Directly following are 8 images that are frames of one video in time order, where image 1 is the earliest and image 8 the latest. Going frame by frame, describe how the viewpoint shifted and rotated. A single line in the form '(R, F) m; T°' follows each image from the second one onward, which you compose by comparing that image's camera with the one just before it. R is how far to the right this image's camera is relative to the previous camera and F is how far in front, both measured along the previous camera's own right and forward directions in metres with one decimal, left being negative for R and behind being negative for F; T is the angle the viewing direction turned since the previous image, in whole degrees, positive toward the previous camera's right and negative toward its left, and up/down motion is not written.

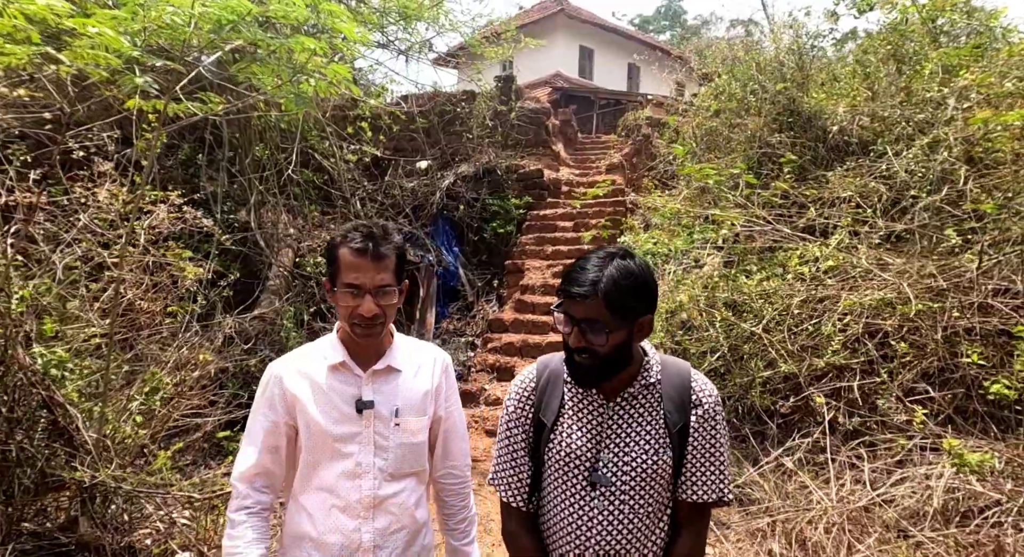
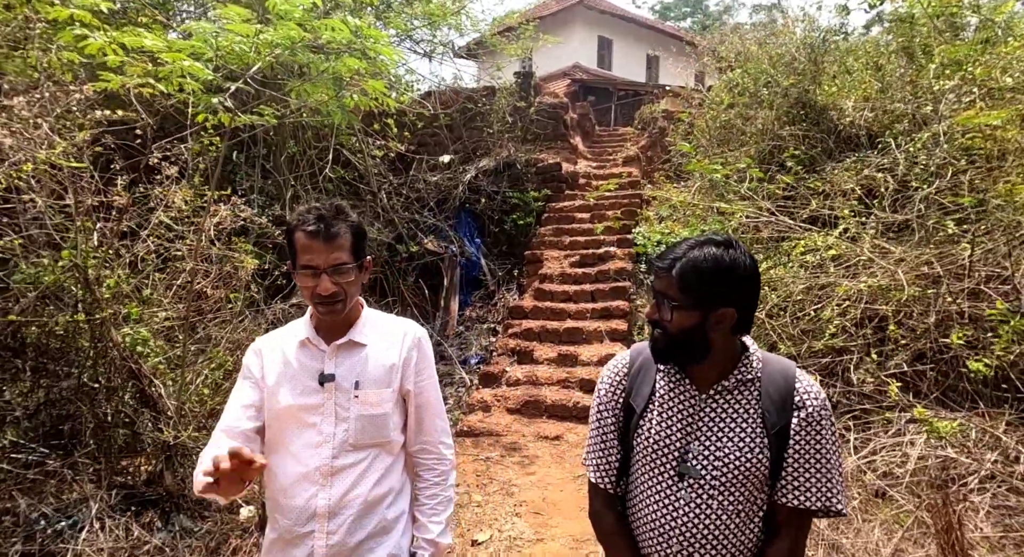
(0.0, -0.3) m; -2°
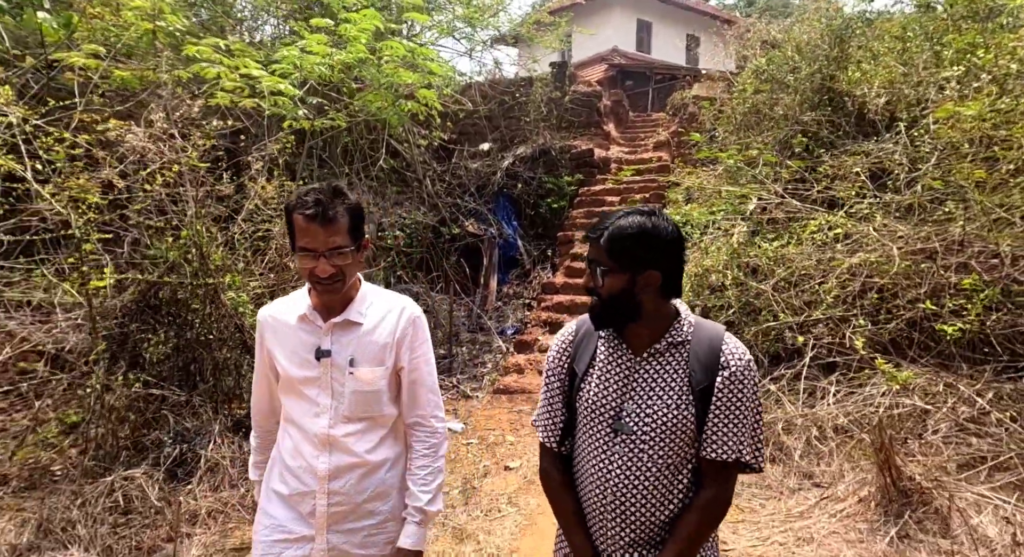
(+0.1, -0.6) m; -4°
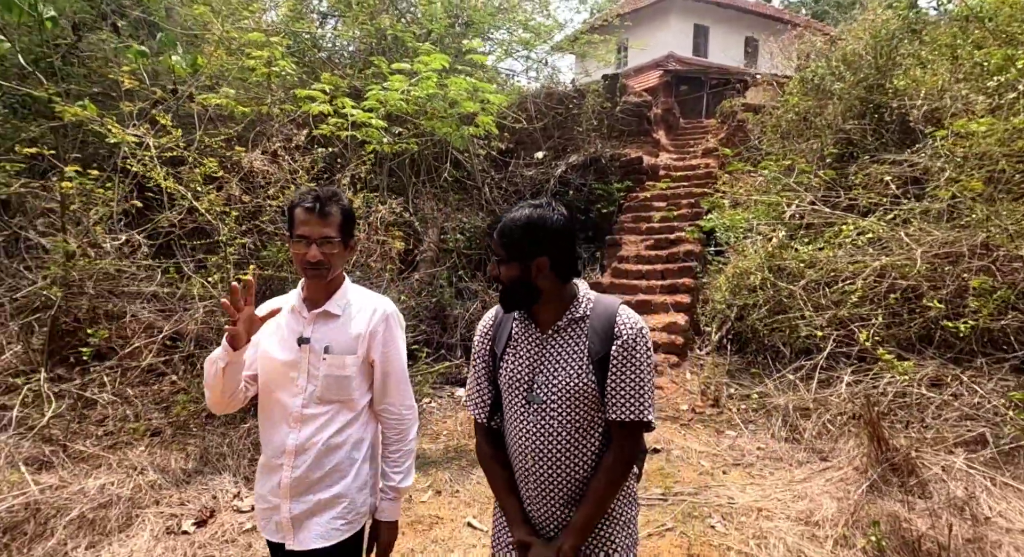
(+0.1, -0.6) m; -6°
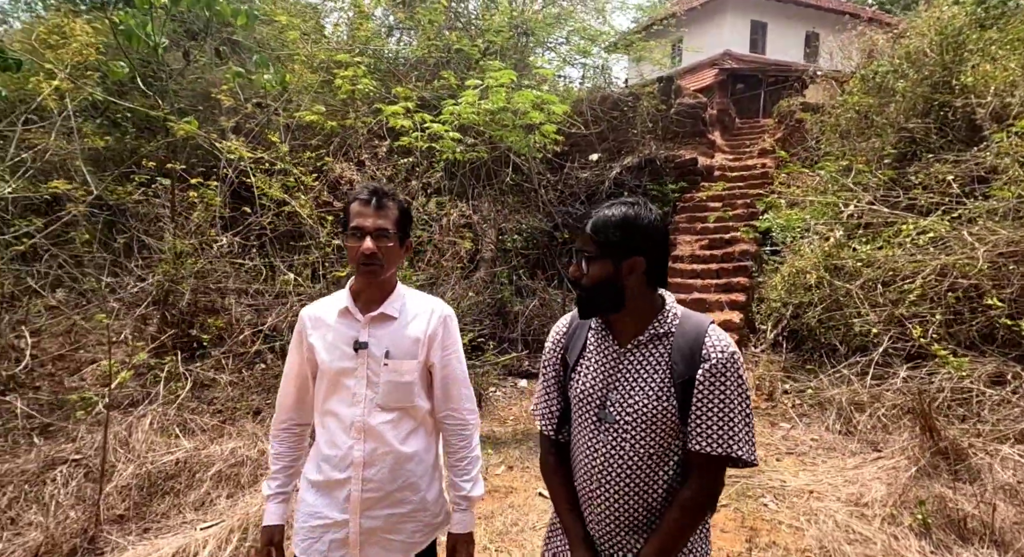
(-0.1, -0.3) m; -5°
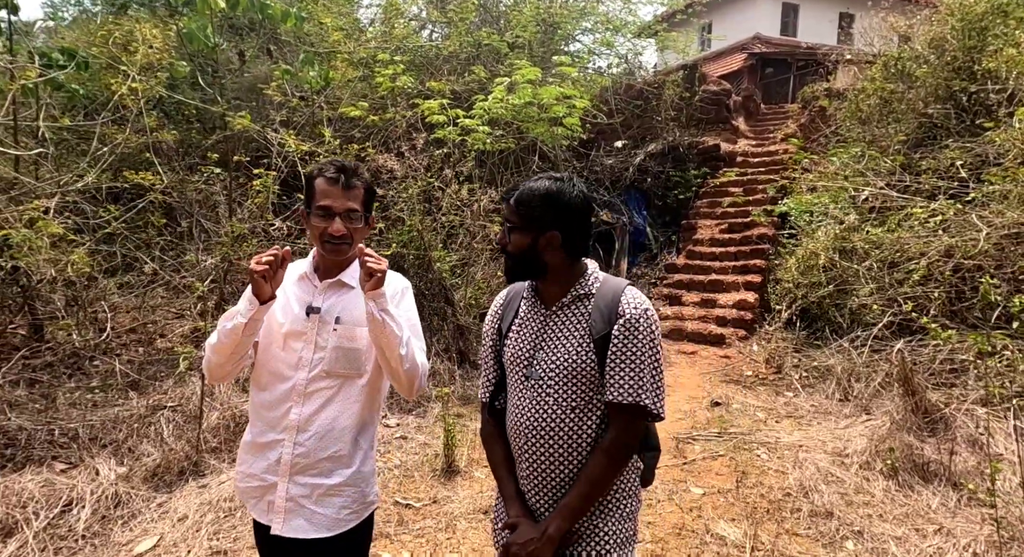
(0.0, -0.4) m; -3°
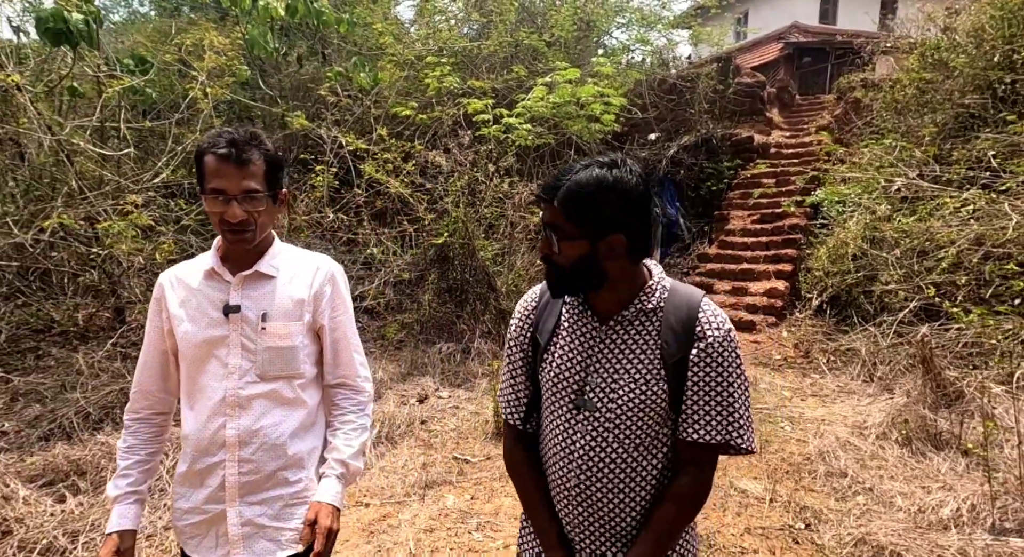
(-0.1, -0.3) m; -3°
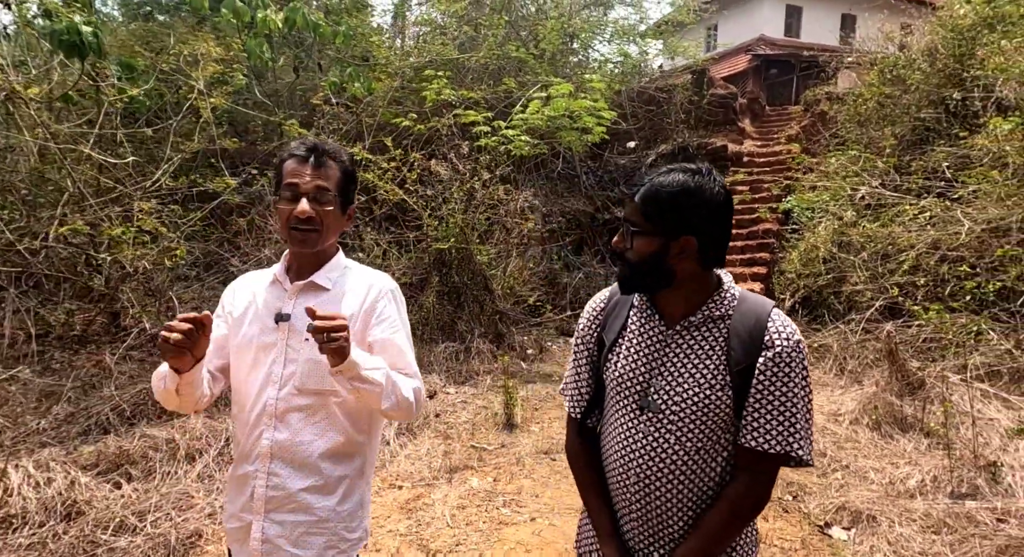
(-0.2, -0.2) m; +3°
